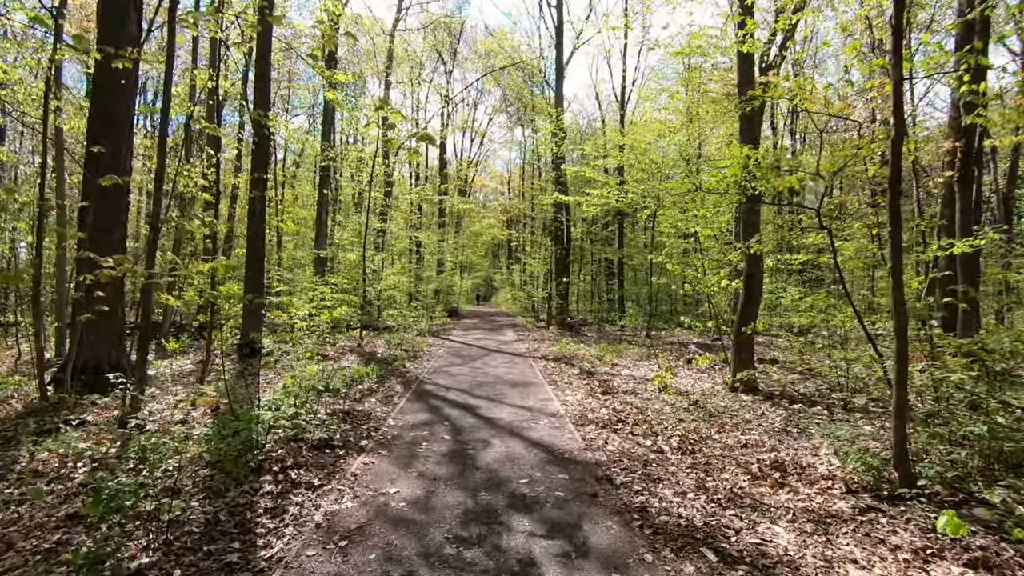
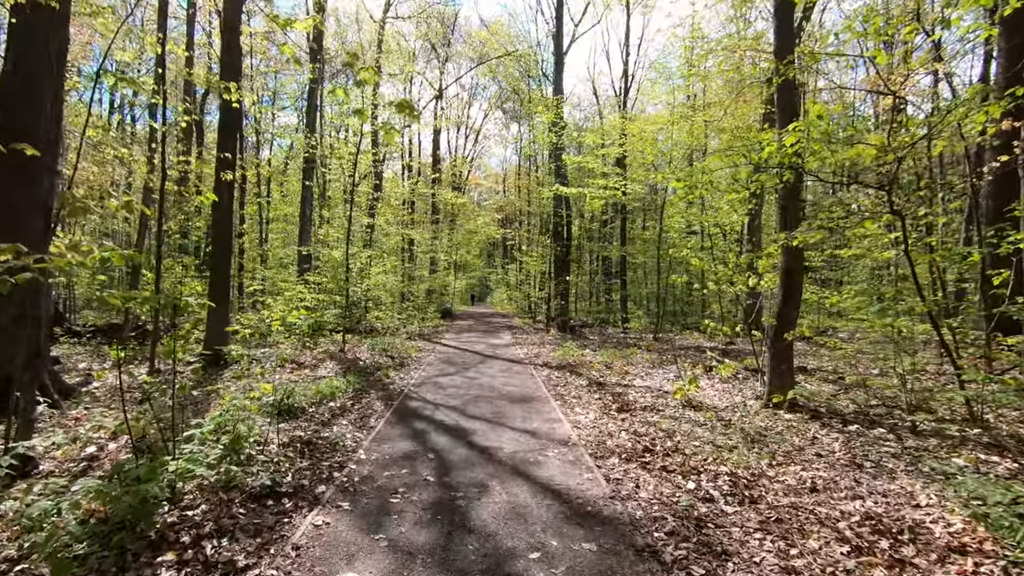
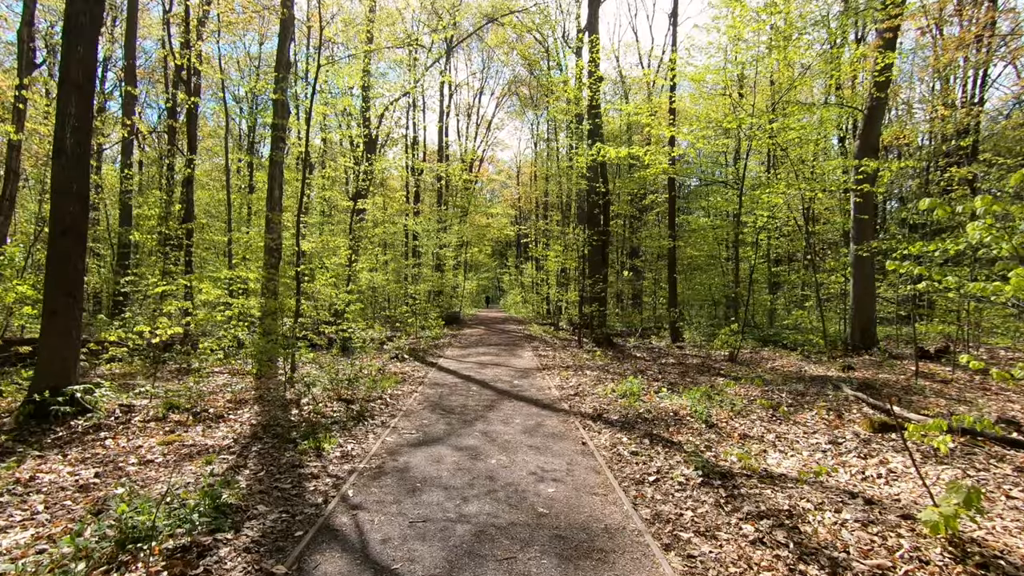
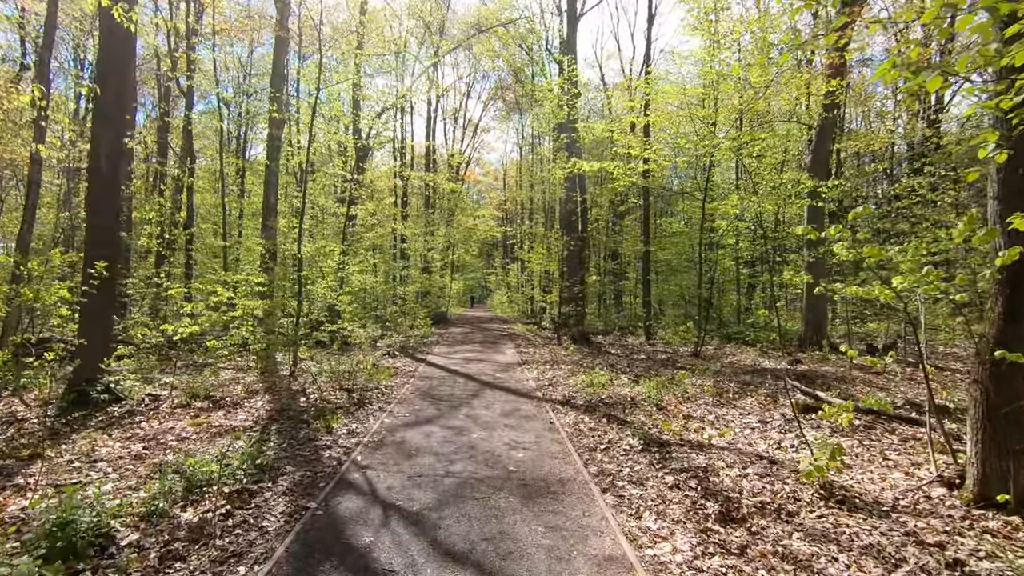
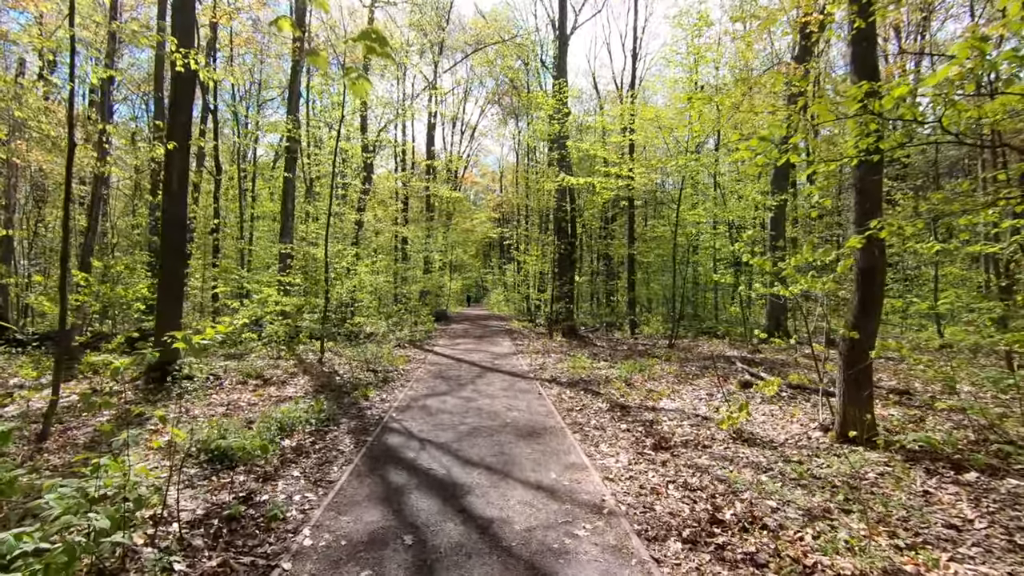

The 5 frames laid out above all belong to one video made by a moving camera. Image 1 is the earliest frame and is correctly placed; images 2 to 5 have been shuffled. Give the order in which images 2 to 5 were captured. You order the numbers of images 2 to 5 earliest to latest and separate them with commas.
2, 5, 4, 3
